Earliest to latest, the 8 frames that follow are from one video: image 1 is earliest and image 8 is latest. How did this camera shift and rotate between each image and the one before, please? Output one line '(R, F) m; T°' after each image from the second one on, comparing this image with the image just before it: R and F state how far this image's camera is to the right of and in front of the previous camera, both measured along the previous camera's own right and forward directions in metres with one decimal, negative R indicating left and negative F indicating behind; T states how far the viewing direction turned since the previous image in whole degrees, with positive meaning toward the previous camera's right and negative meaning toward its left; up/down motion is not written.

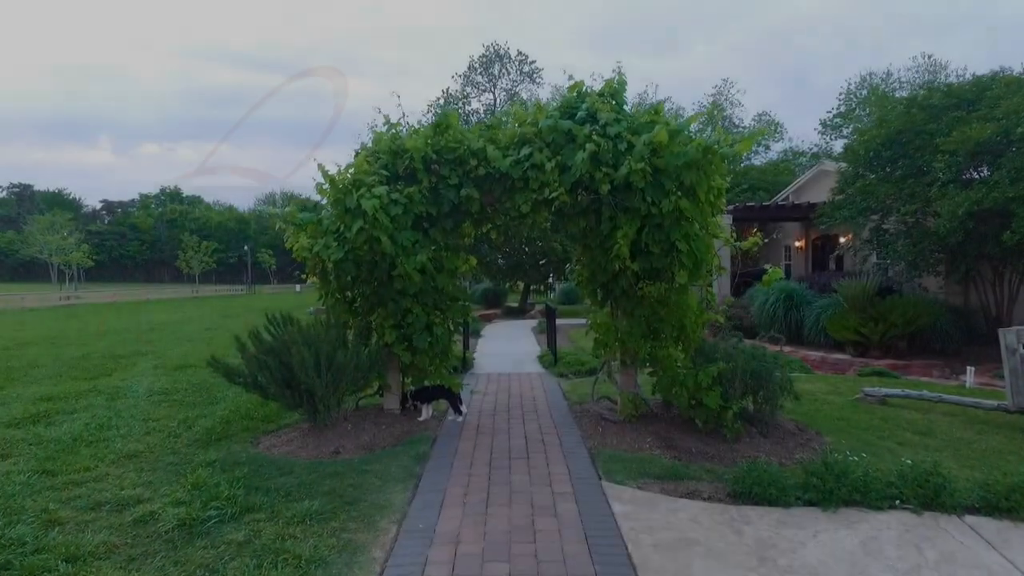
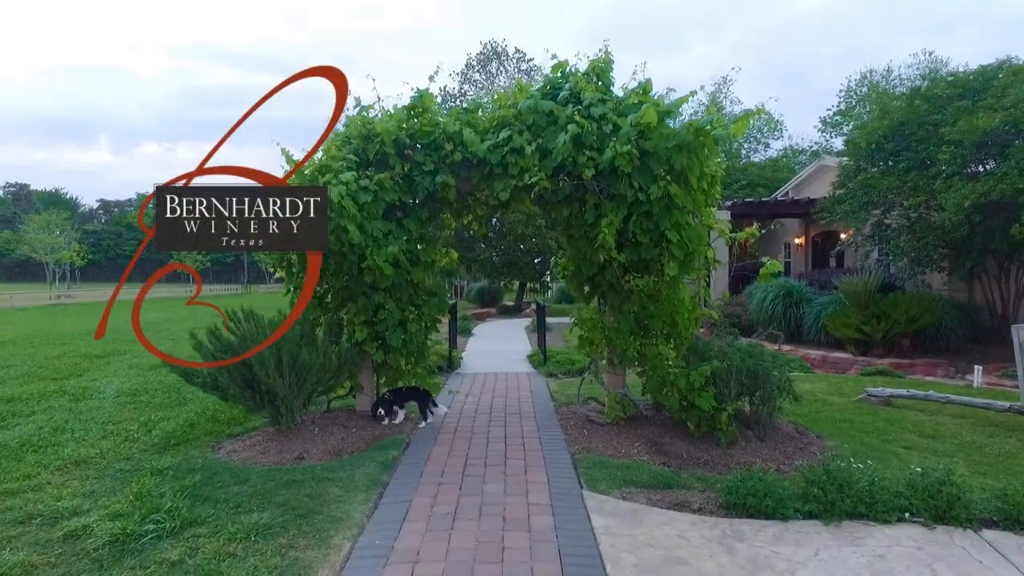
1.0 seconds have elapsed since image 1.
(+0.2, +0.4) m; 0°
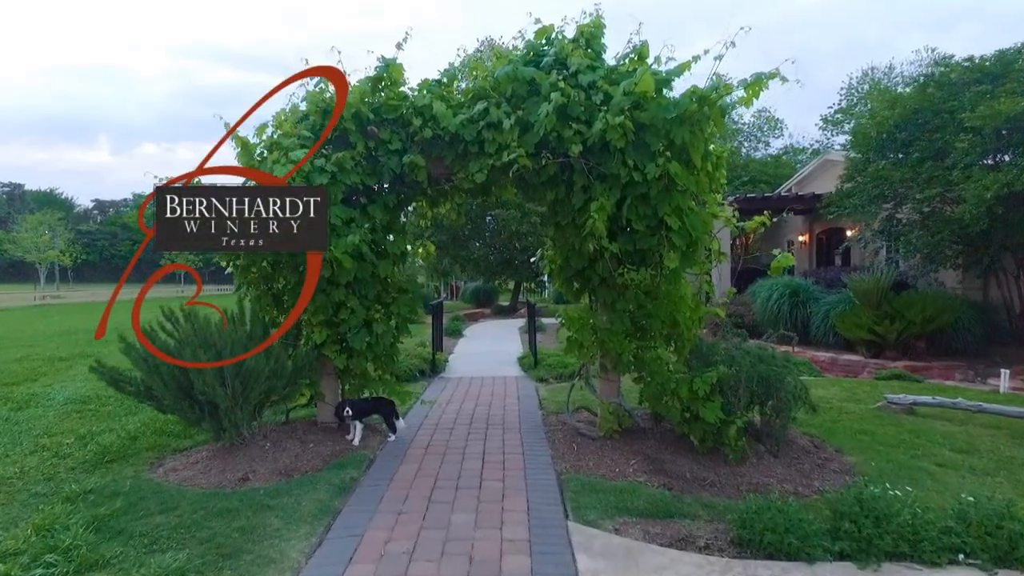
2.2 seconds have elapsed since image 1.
(+0.2, +0.8) m; 0°
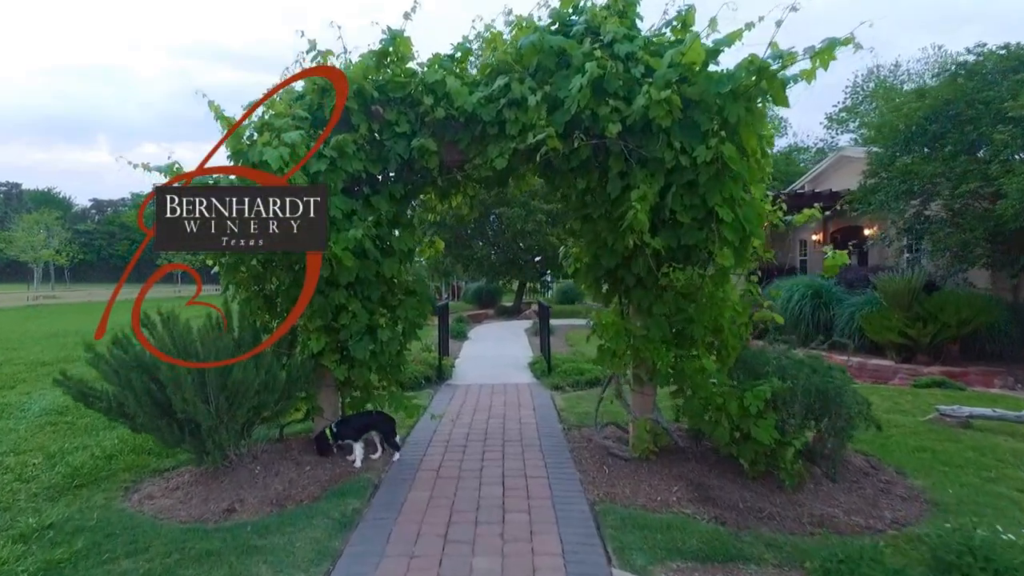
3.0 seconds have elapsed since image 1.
(-0.2, +0.7) m; 0°
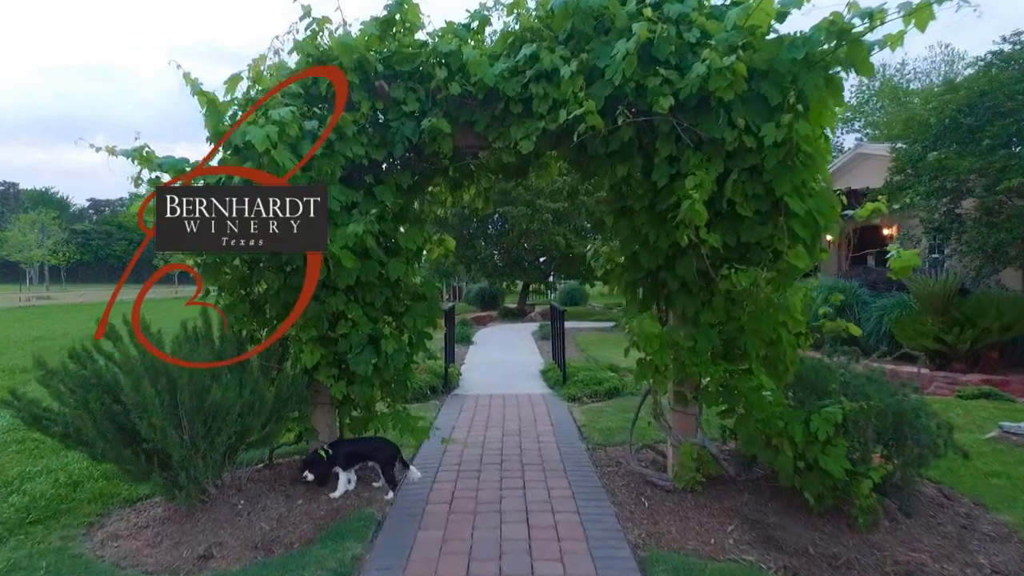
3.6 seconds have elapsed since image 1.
(-0.2, +0.7) m; 0°
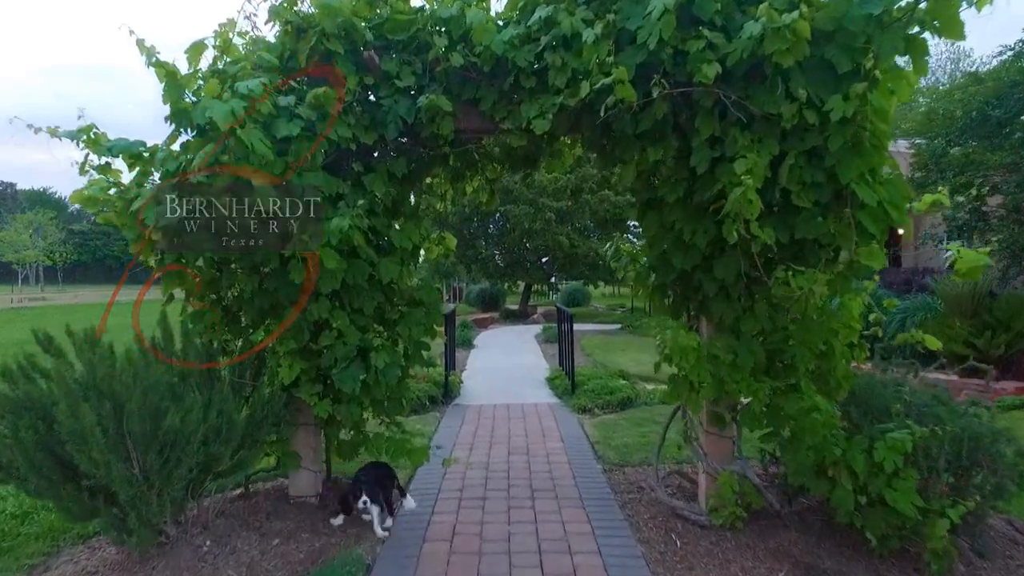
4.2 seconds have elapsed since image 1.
(-0.1, +0.6) m; 0°
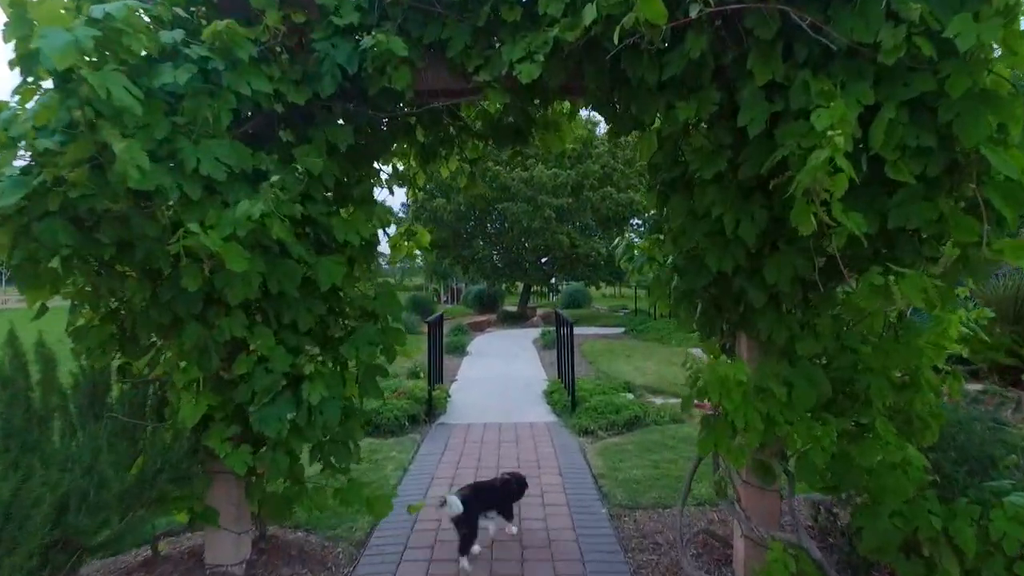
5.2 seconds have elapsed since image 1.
(+0.1, +0.9) m; 0°
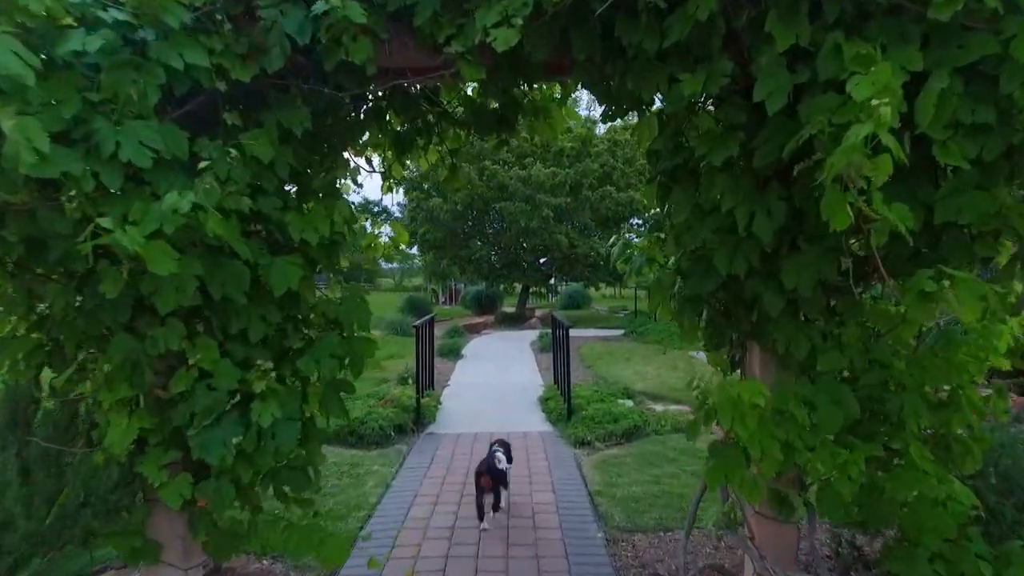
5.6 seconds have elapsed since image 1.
(+0.1, +0.4) m; 0°
